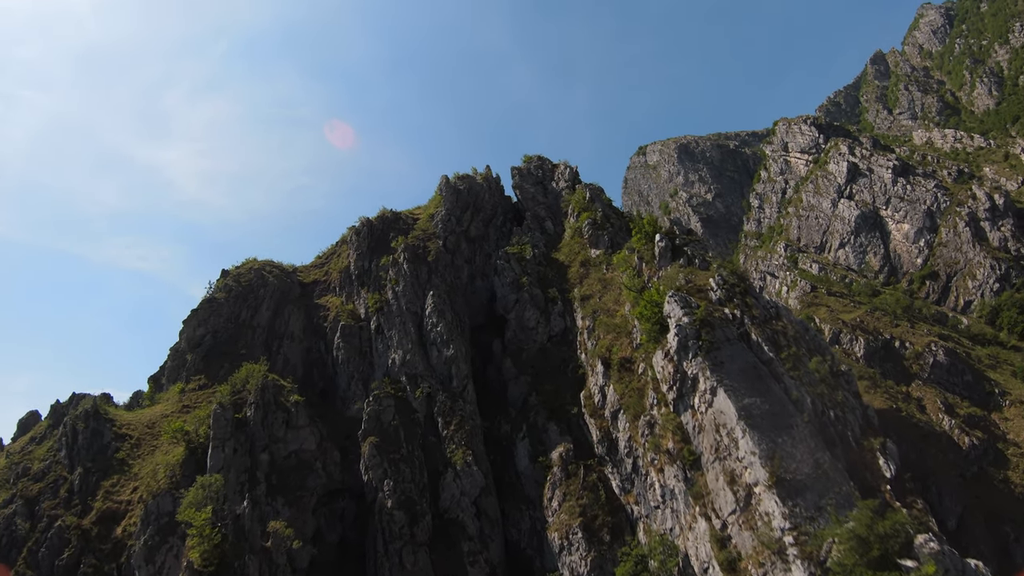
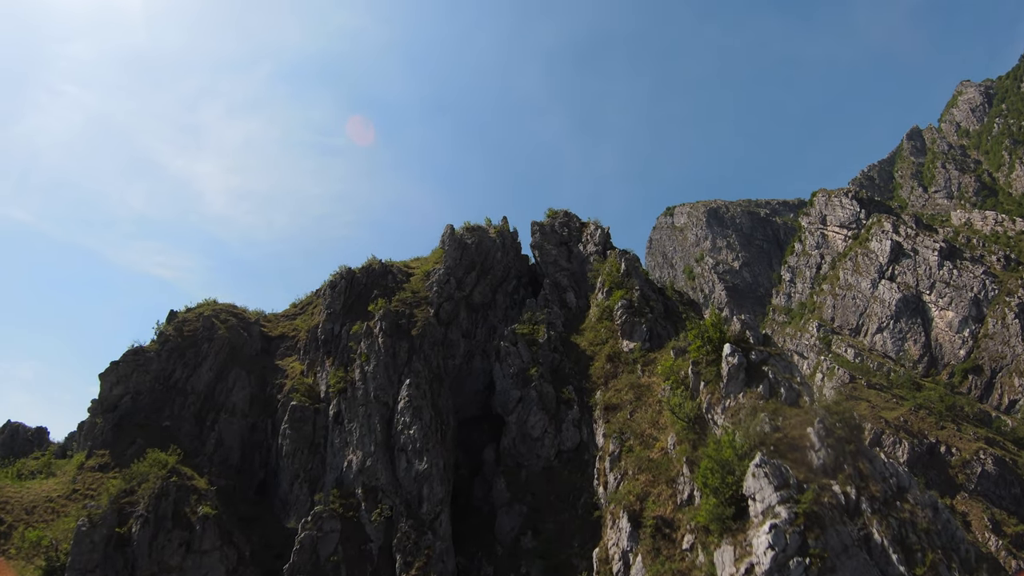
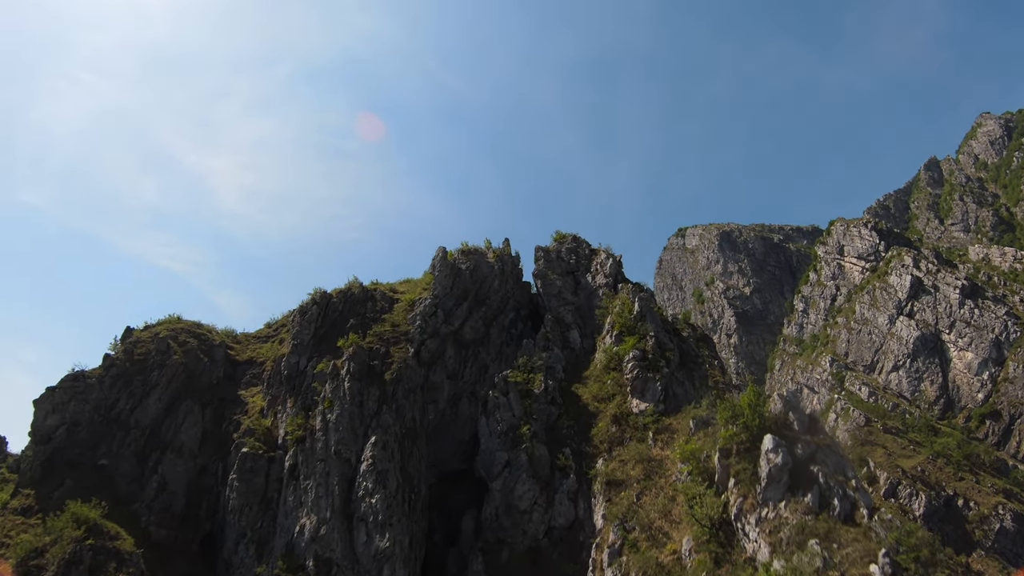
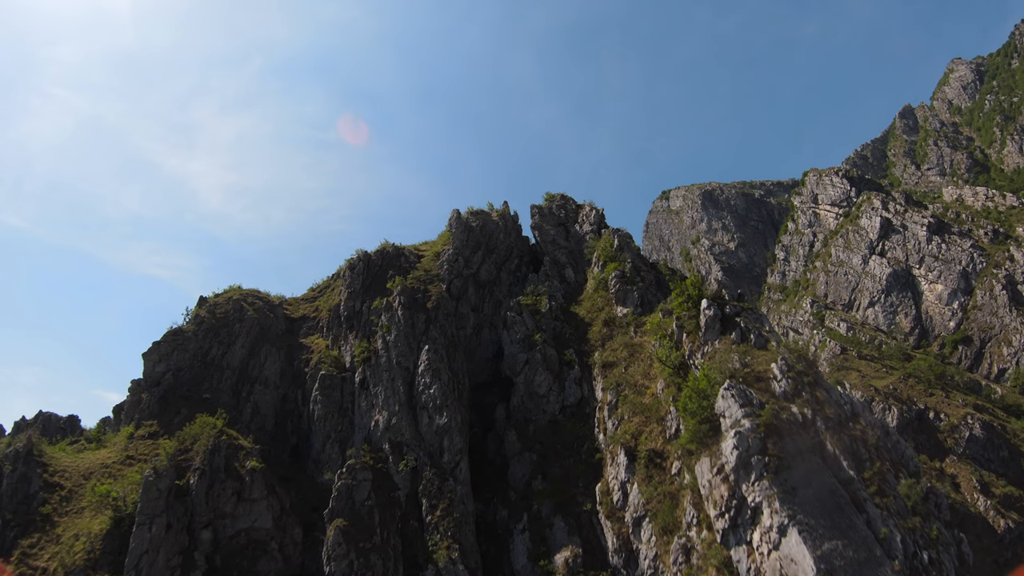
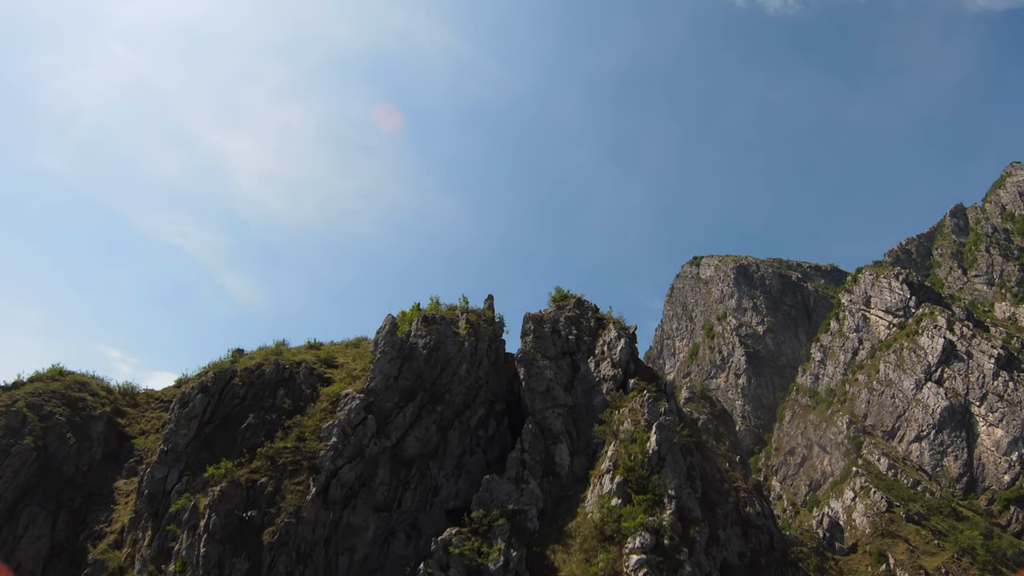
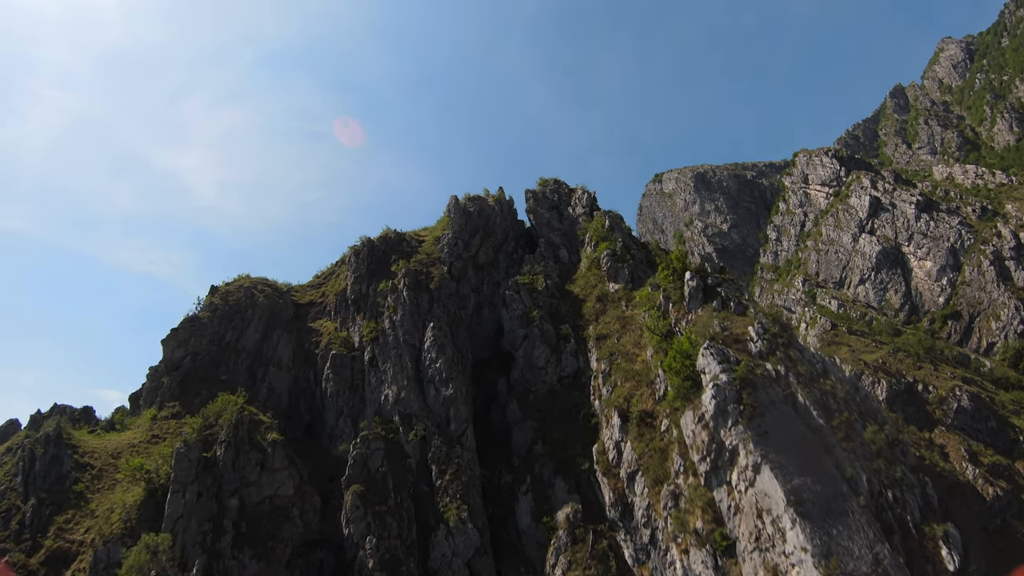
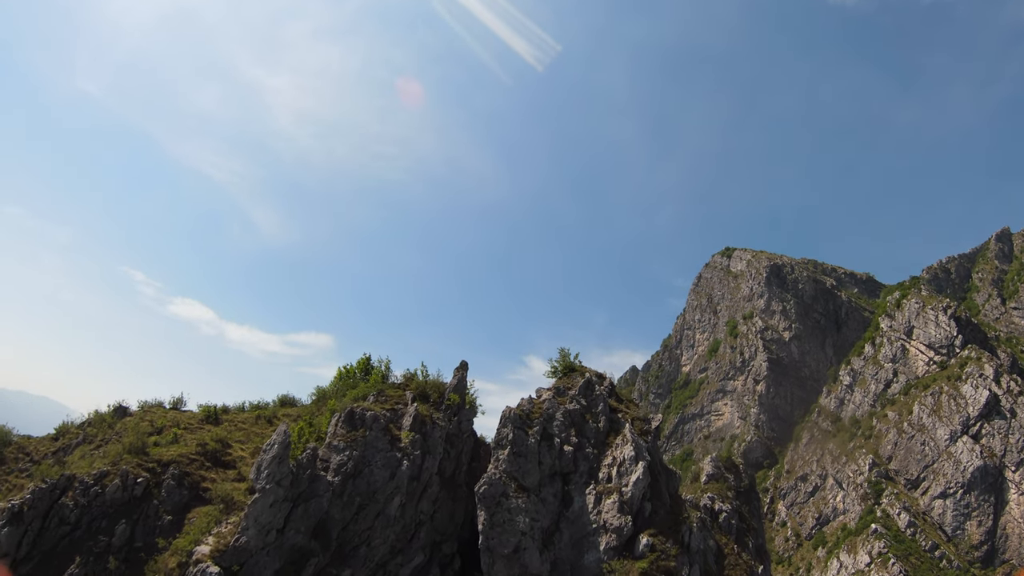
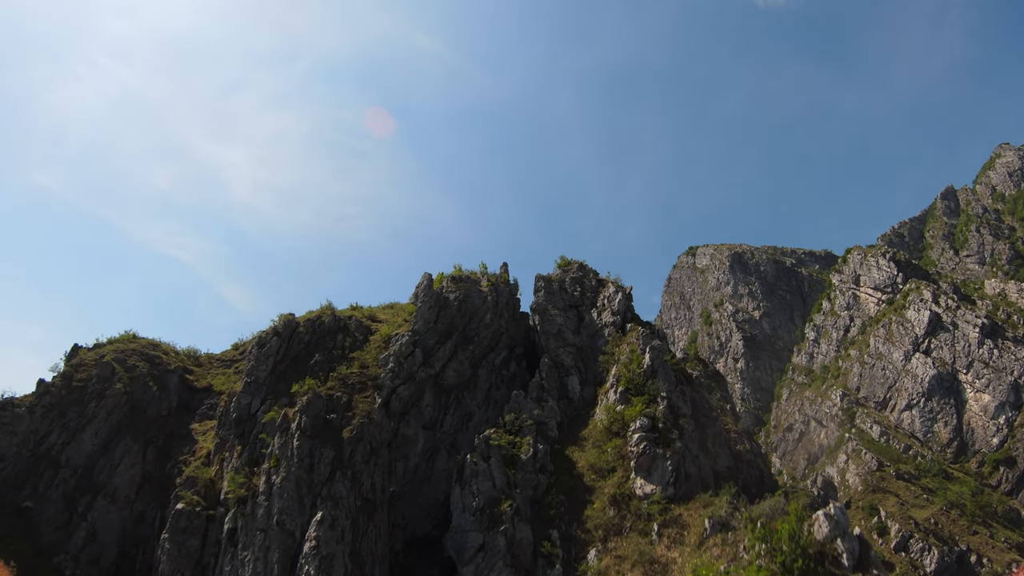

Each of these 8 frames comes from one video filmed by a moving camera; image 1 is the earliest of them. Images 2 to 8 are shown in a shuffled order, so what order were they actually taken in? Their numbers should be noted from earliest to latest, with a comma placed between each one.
6, 4, 2, 3, 8, 5, 7
